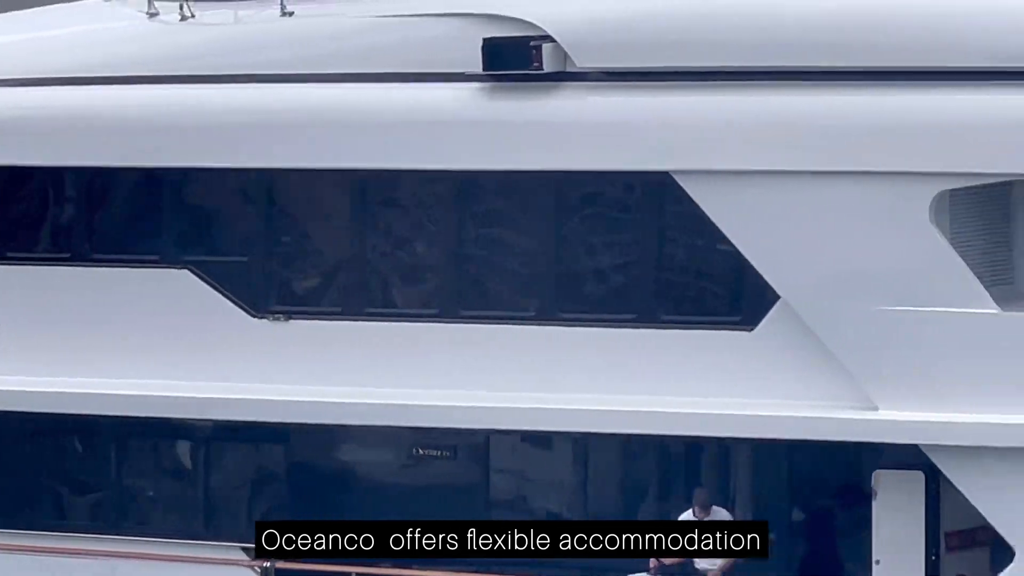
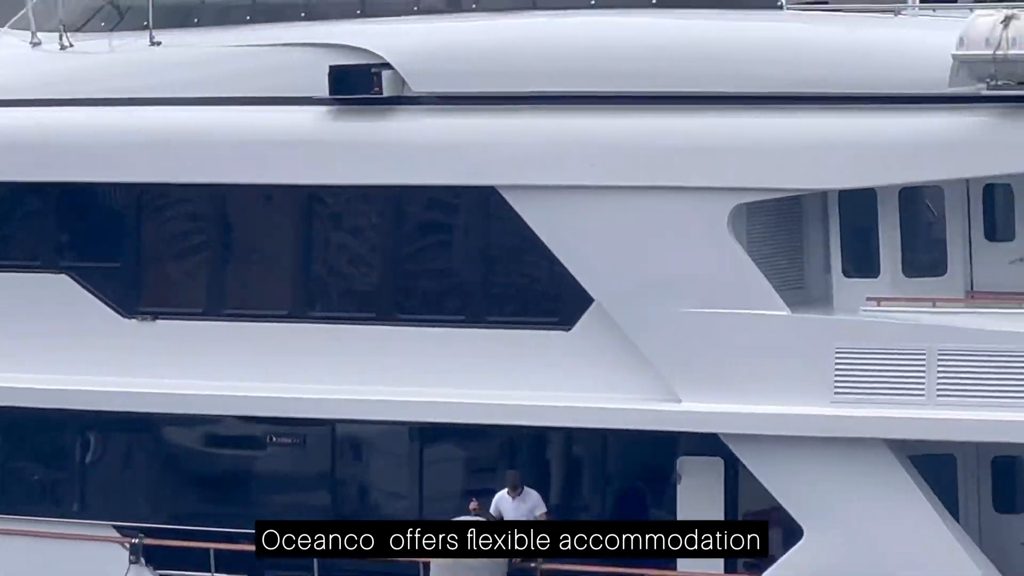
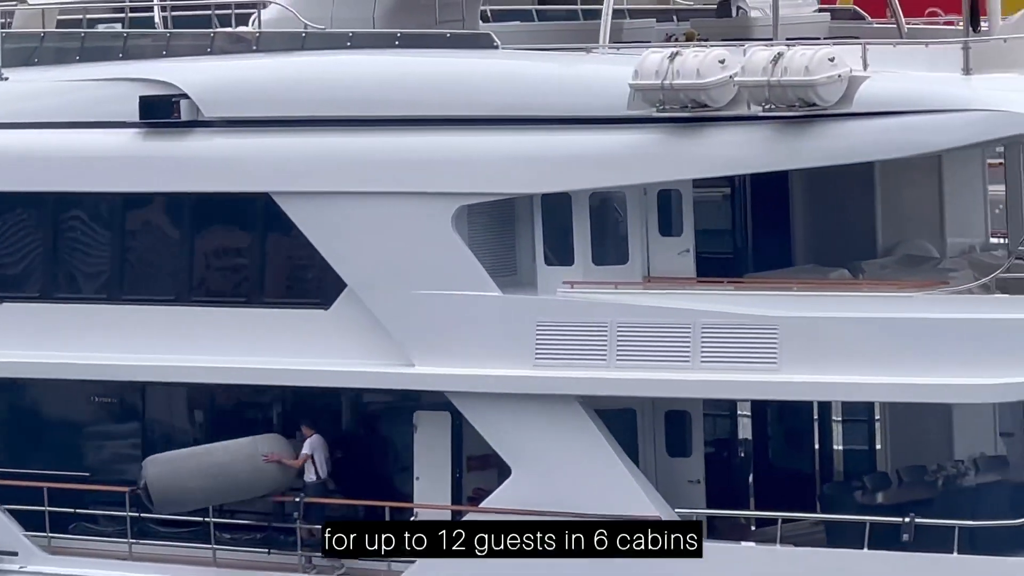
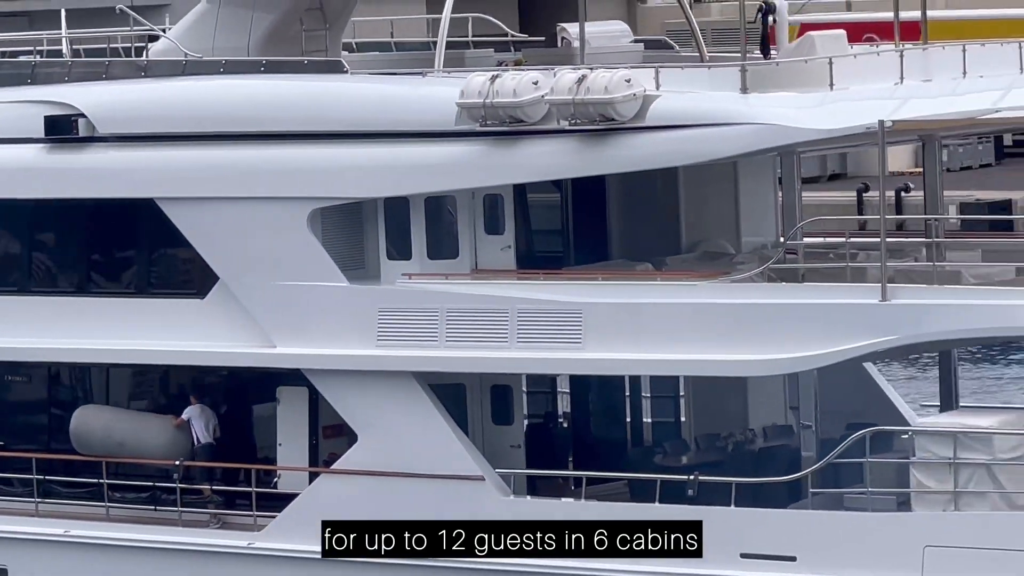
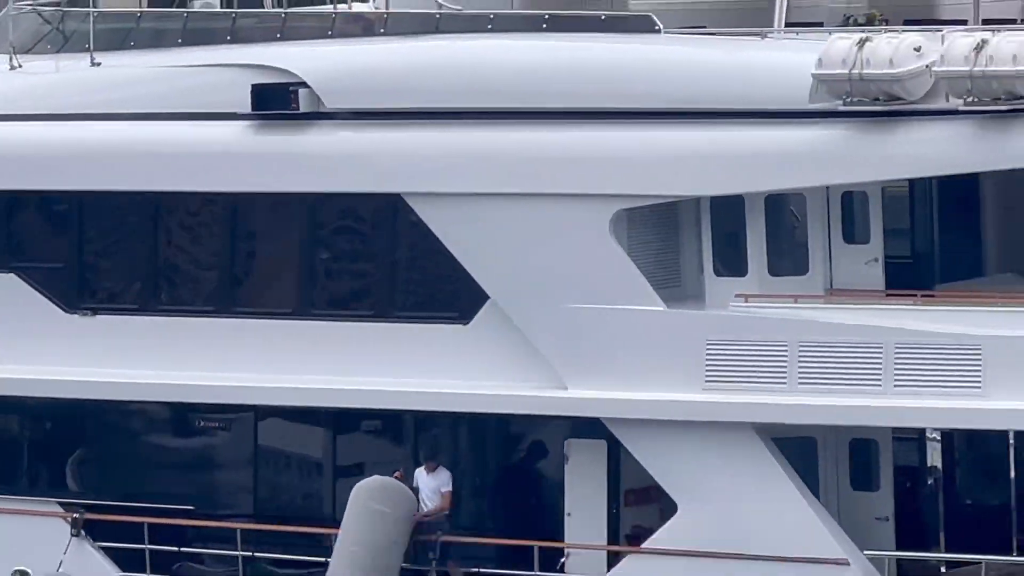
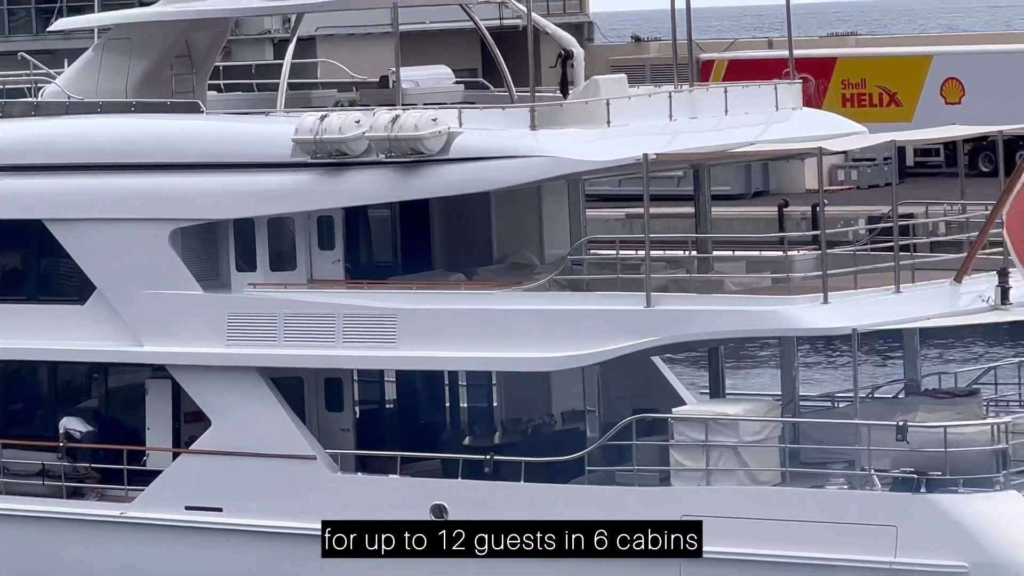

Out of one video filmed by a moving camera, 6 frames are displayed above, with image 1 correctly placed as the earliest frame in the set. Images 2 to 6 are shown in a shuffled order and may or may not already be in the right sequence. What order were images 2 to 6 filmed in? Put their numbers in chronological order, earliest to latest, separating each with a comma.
2, 5, 3, 4, 6
